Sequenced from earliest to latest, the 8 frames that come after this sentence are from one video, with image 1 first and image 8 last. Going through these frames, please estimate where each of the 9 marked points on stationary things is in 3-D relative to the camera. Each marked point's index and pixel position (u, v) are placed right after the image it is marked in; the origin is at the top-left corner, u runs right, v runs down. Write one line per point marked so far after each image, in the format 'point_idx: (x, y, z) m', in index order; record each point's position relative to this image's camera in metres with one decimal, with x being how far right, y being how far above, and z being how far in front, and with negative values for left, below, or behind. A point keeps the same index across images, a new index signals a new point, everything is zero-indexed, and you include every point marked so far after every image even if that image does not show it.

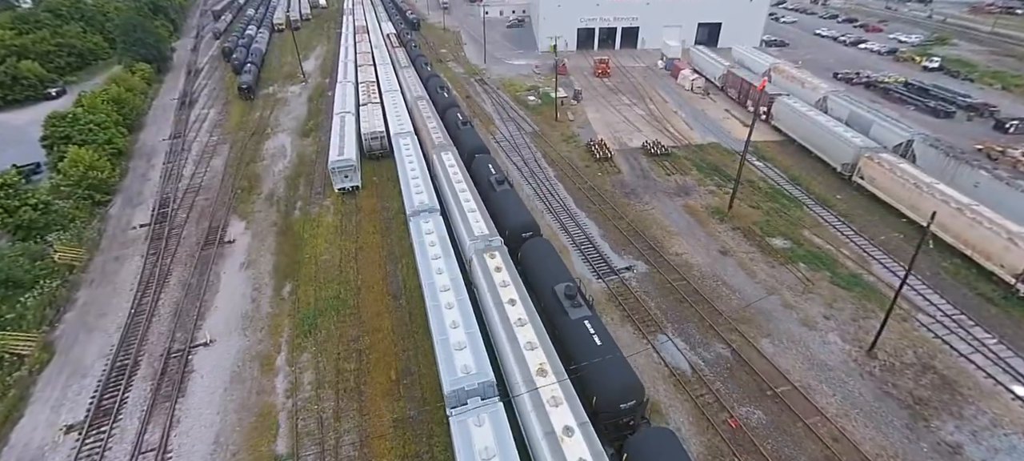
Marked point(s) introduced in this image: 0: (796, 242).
0: (+11.6, -0.5, +19.7) m
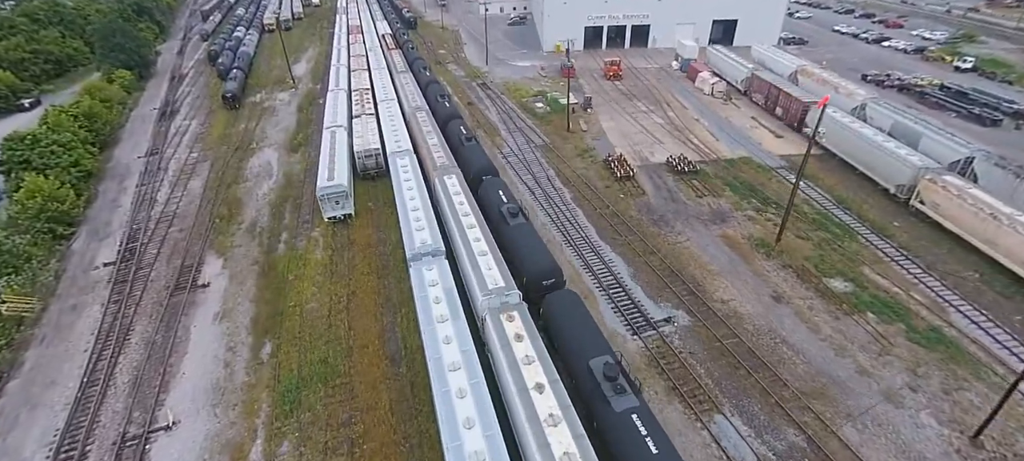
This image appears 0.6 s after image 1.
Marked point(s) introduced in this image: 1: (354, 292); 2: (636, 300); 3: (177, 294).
0: (+12.2, -1.9, +17.0) m
1: (-5.7, -2.2, +17.4) m
2: (+4.2, -2.4, +16.2) m
3: (-12.8, -2.4, +18.5) m
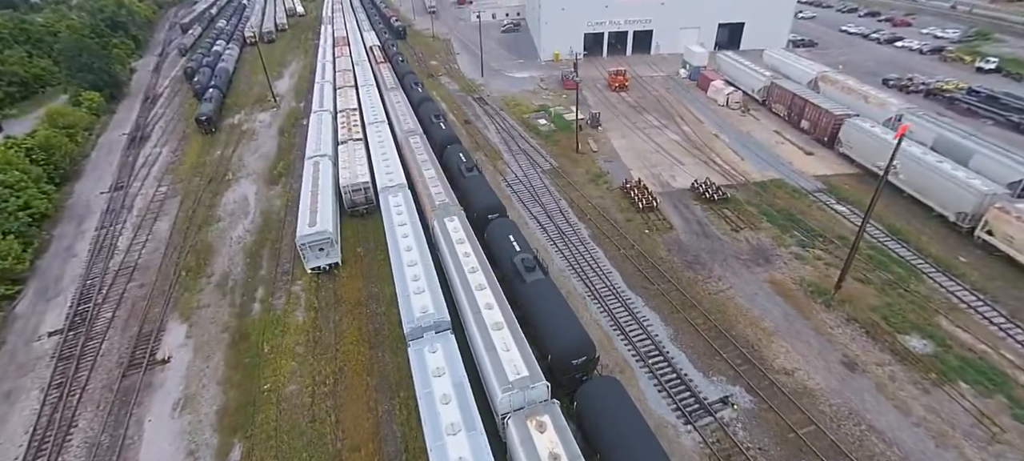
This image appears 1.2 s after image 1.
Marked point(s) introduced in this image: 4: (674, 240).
0: (+12.8, -3.3, +14.4) m
1: (-5.1, -4.2, +14.5) m
2: (+4.8, -4.0, +13.5) m
3: (-12.3, -4.6, +15.5) m
4: (+6.5, -0.4, +19.2) m
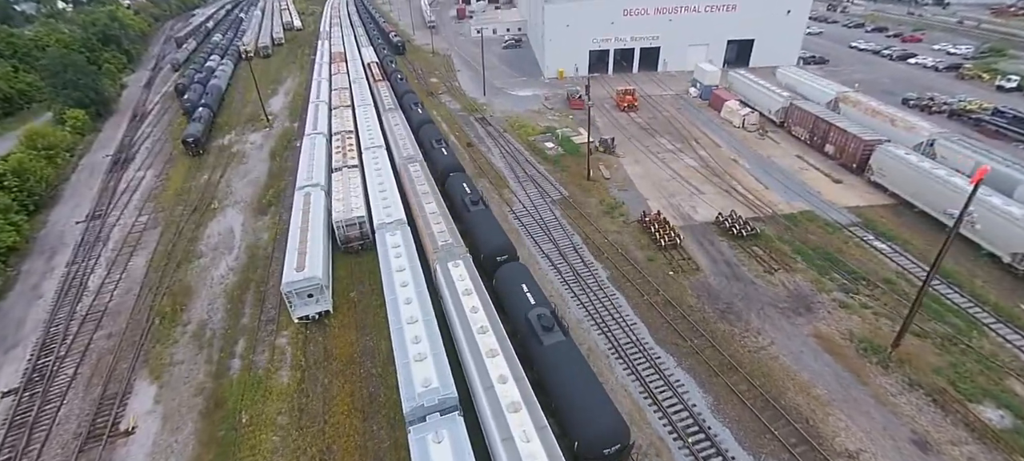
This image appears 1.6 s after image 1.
0: (+13.2, -4.8, +12.5) m
1: (-4.7, -5.6, +12.5) m
2: (+5.2, -5.4, +11.6) m
3: (-11.9, -6.1, +13.5) m
4: (+6.8, -1.9, +17.3) m
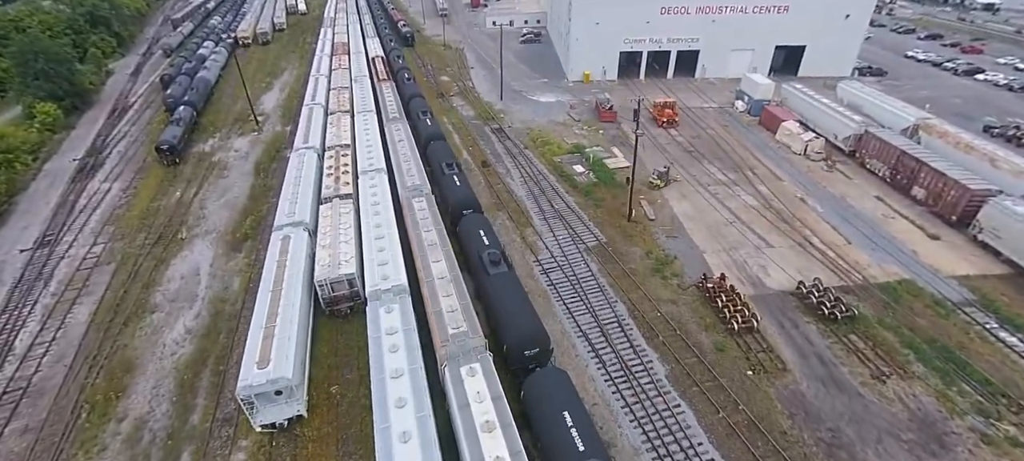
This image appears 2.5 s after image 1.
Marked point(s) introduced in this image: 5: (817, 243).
0: (+13.9, -7.7, +8.4) m
1: (-4.0, -7.9, +8.6) m
2: (+5.9, -8.1, +7.5) m
3: (-11.2, -8.0, +9.6) m
4: (+7.7, -4.5, +13.2) m
5: (+12.3, -0.5, +19.6) m
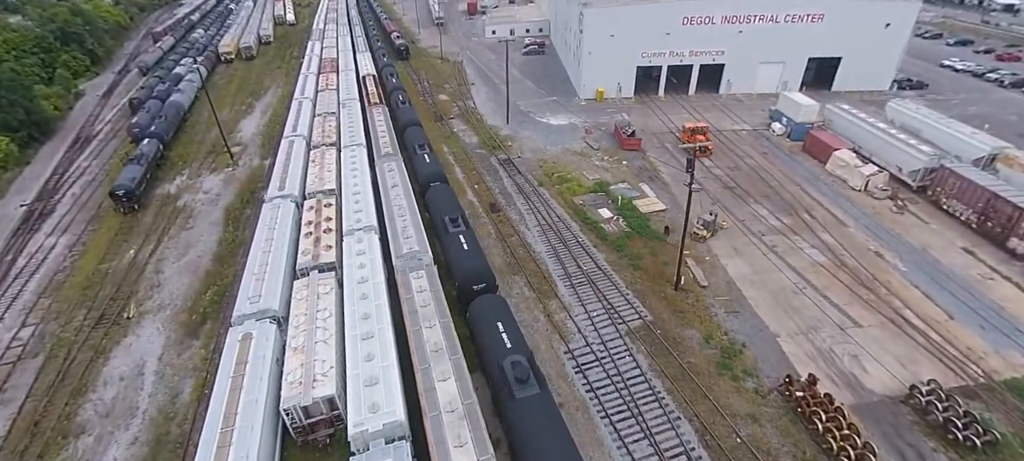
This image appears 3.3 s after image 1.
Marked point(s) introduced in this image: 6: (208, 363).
0: (+14.8, -10.0, +4.6) m
1: (-3.1, -10.5, +4.7) m
2: (+6.8, -10.5, +3.7) m
3: (-10.2, -10.7, +5.7) m
4: (+8.5, -6.9, +9.3) m
5: (+13.1, -2.9, +15.8) m
6: (-9.7, -4.2, +15.4) m
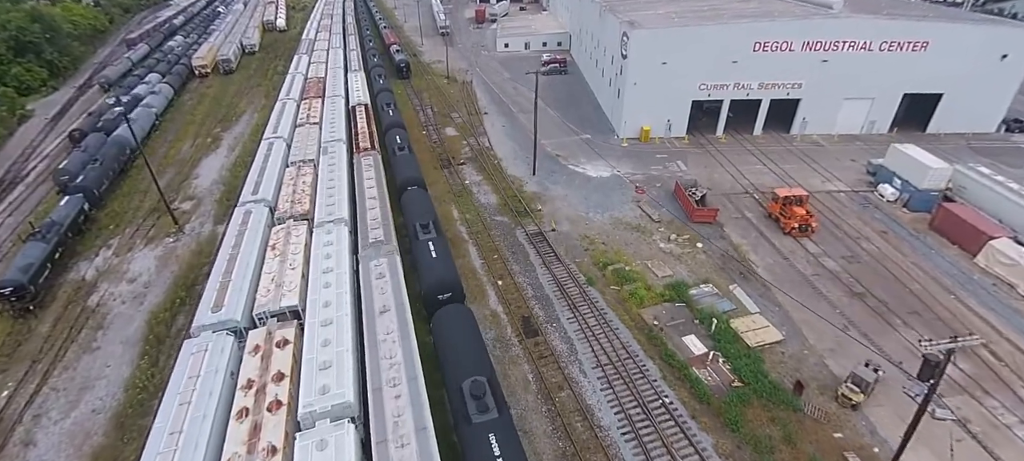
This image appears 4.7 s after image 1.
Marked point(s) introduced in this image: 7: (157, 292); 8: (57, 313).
0: (+16.1, -14.4, -2.3) m
1: (-1.8, -14.7, -2.2) m
2: (+8.1, -14.8, -3.2) m
3: (-8.9, -14.9, -1.2) m
4: (+9.9, -11.3, +2.5) m
5: (+14.5, -7.3, +8.9) m
6: (-8.3, -8.4, +8.5) m
7: (-13.7, -2.3, +18.6) m
8: (-16.9, -3.0, +17.8) m
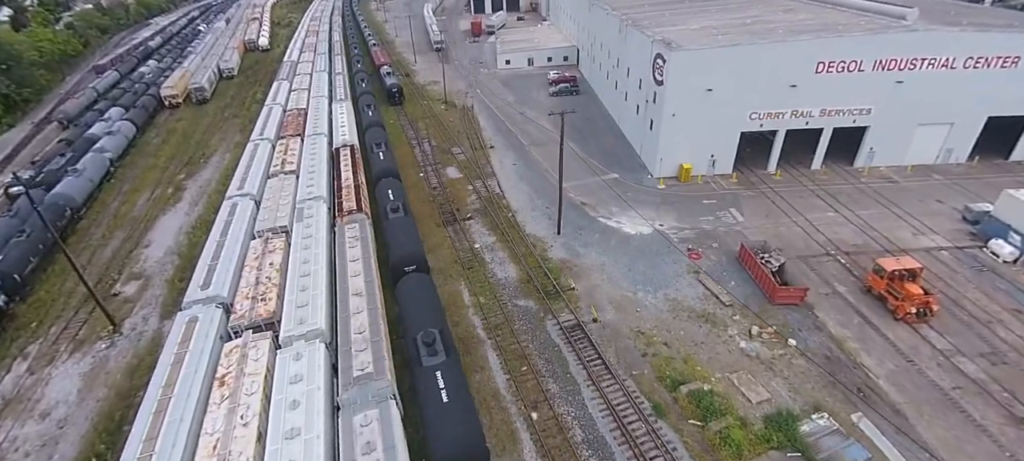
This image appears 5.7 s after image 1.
0: (+17.7, -16.8, -7.1) m
1: (-0.2, -17.7, -7.1) m
2: (+9.7, -17.5, -8.0) m
3: (-7.4, -18.1, -6.1) m
4: (+11.3, -14.0, -2.3) m
5: (+15.7, -9.9, +4.2) m
6: (-7.0, -11.7, +3.7) m
7: (-12.7, -5.8, +13.8) m
8: (-15.8, -6.6, +12.9) m
